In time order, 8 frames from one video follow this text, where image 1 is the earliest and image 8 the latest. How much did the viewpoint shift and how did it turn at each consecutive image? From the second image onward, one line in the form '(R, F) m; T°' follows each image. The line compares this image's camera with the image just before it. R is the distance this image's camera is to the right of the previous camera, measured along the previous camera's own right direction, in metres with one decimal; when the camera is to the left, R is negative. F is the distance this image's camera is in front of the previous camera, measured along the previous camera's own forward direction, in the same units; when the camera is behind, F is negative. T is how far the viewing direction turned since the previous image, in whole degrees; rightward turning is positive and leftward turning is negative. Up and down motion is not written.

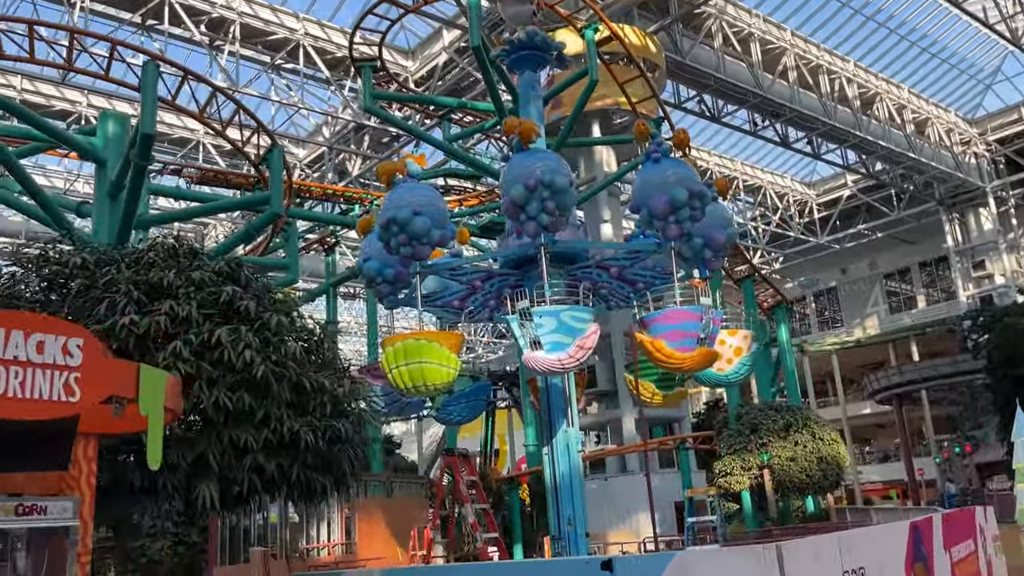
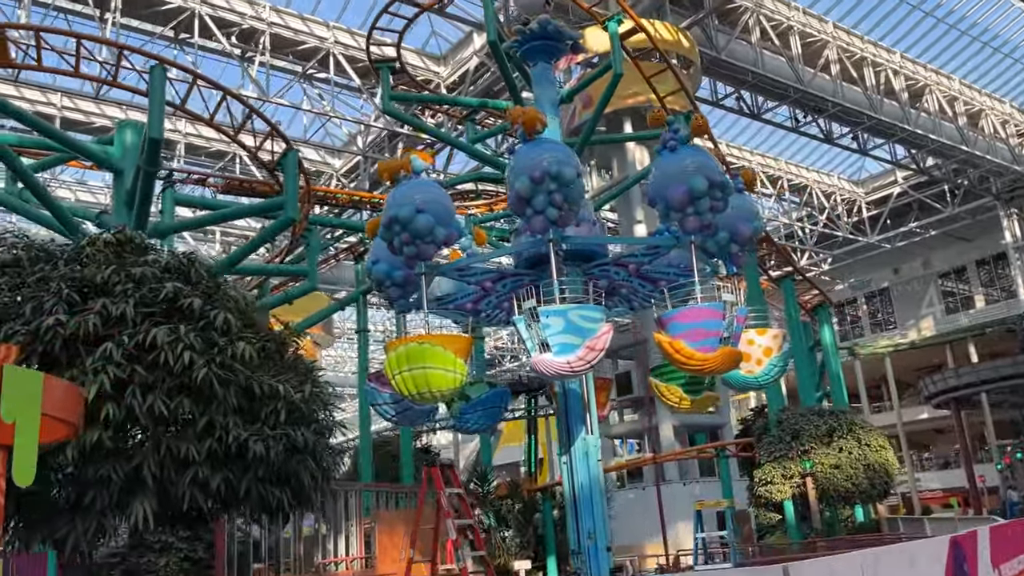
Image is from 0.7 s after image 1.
(+0.4, +0.5) m; -3°
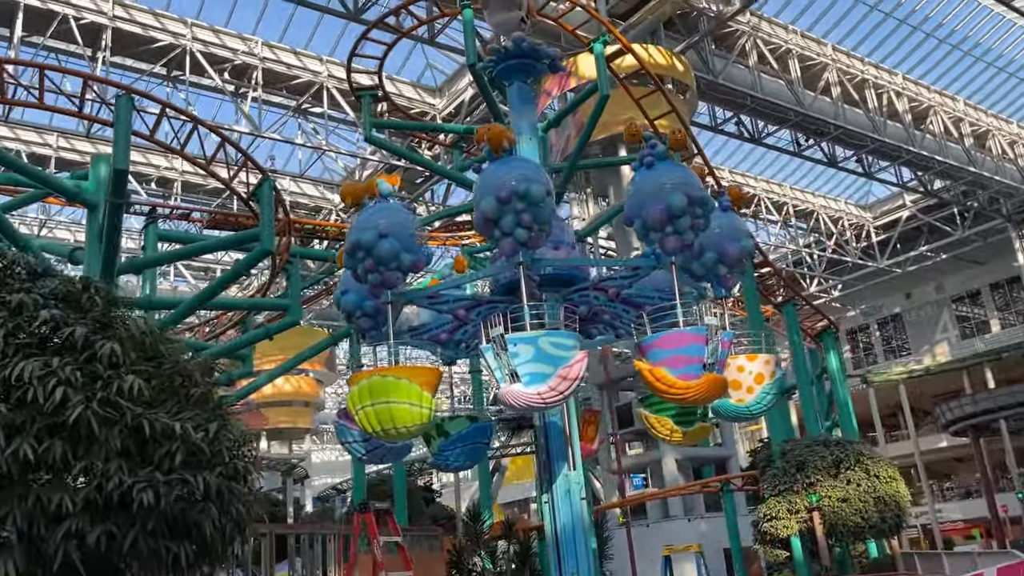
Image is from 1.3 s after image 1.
(+0.4, +0.5) m; -1°
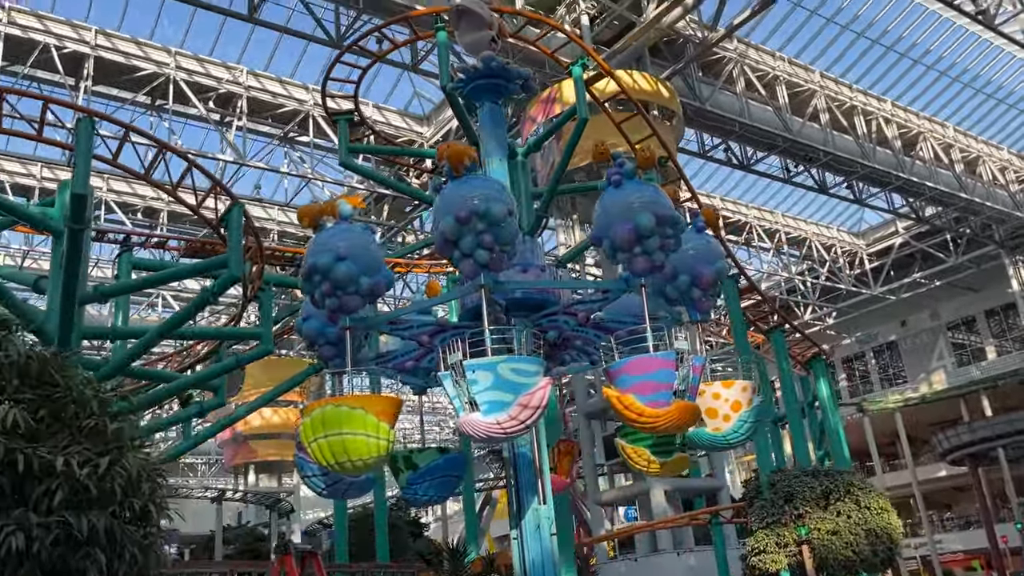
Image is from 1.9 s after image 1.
(+0.3, +0.3) m; 0°
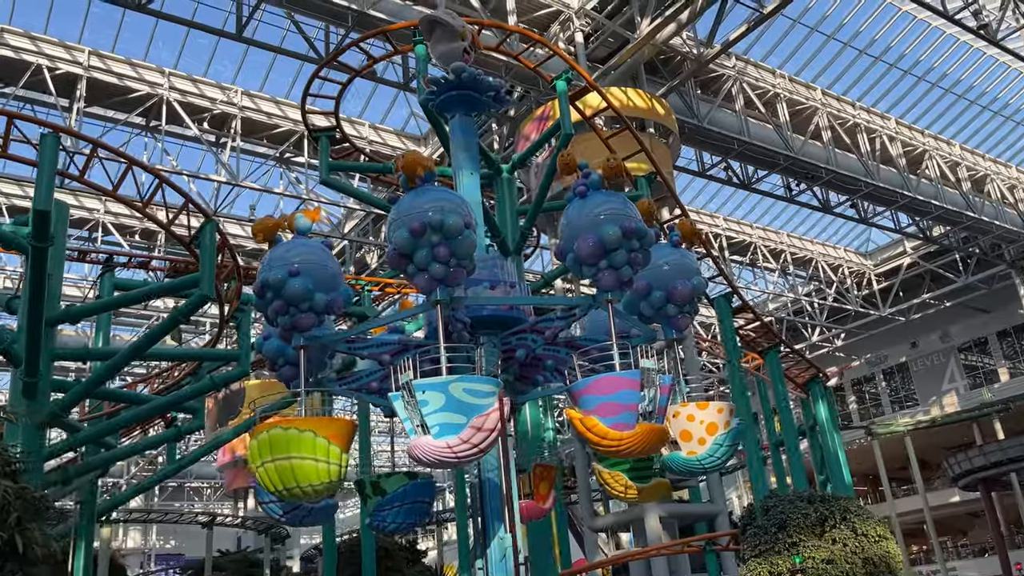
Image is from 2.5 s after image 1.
(+0.4, +0.3) m; -1°
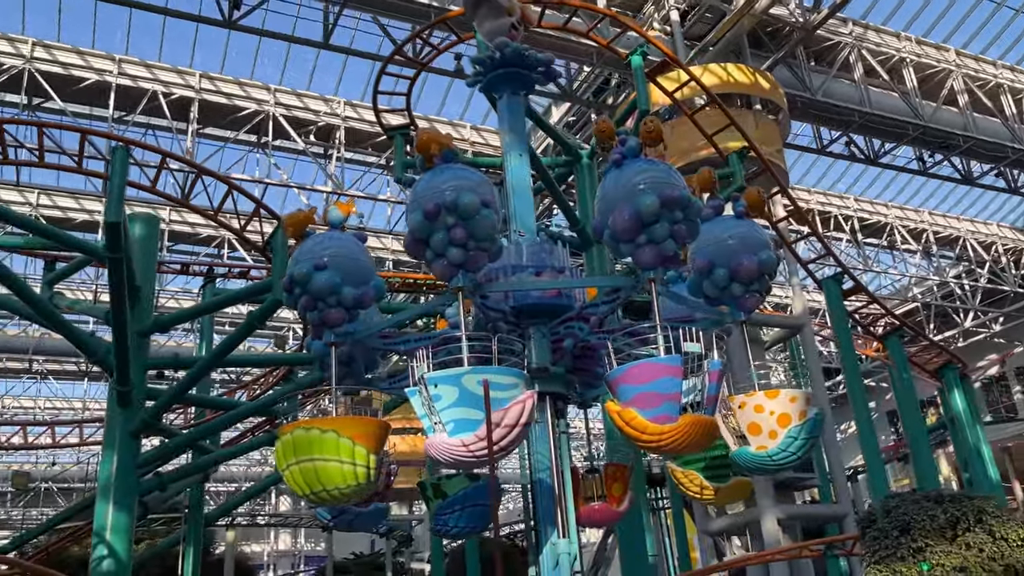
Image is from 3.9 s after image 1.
(+0.7, +0.6) m; -9°
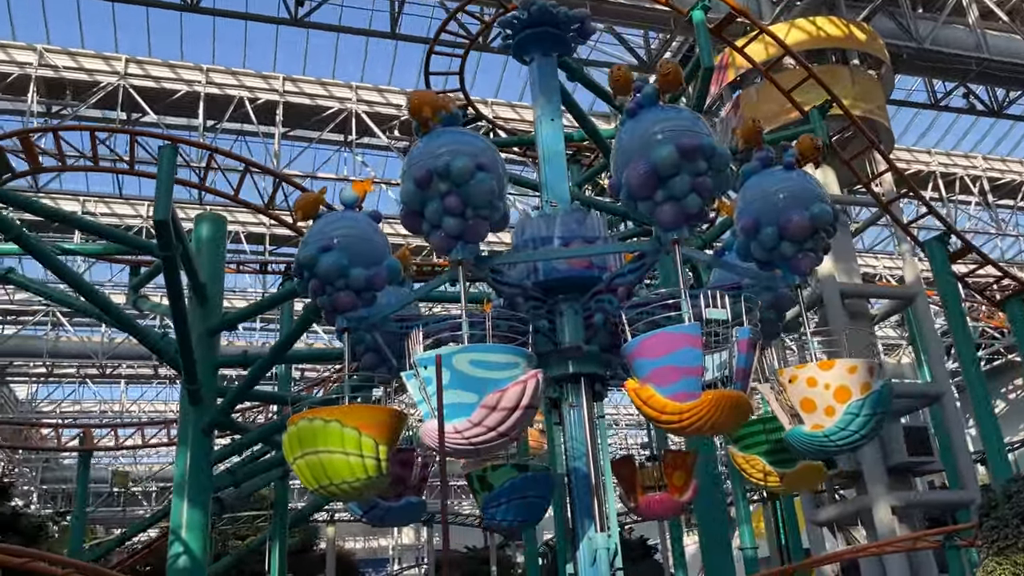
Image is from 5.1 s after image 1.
(+0.7, +0.6) m; -8°
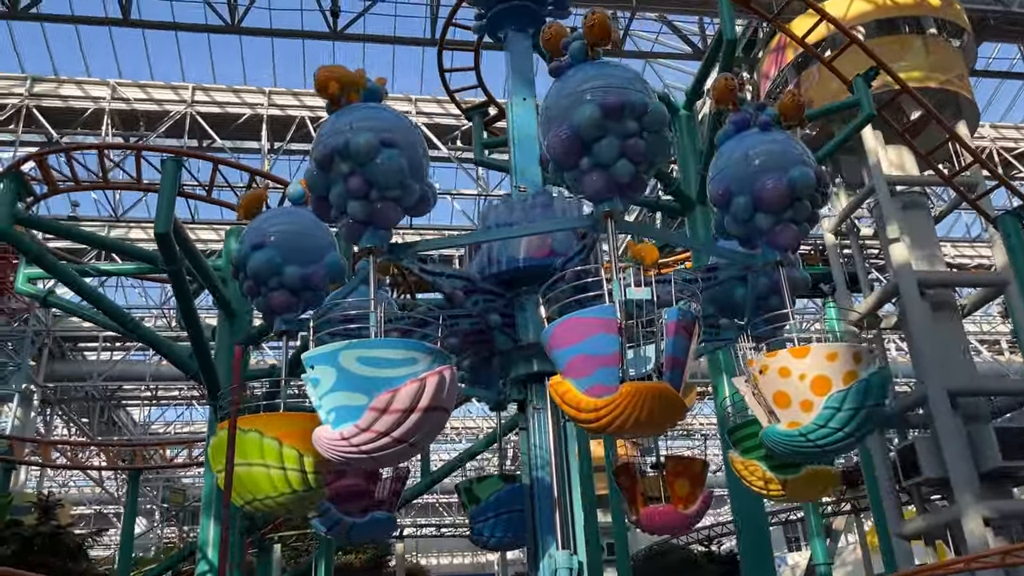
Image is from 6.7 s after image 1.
(+1.1, +0.7) m; -7°
